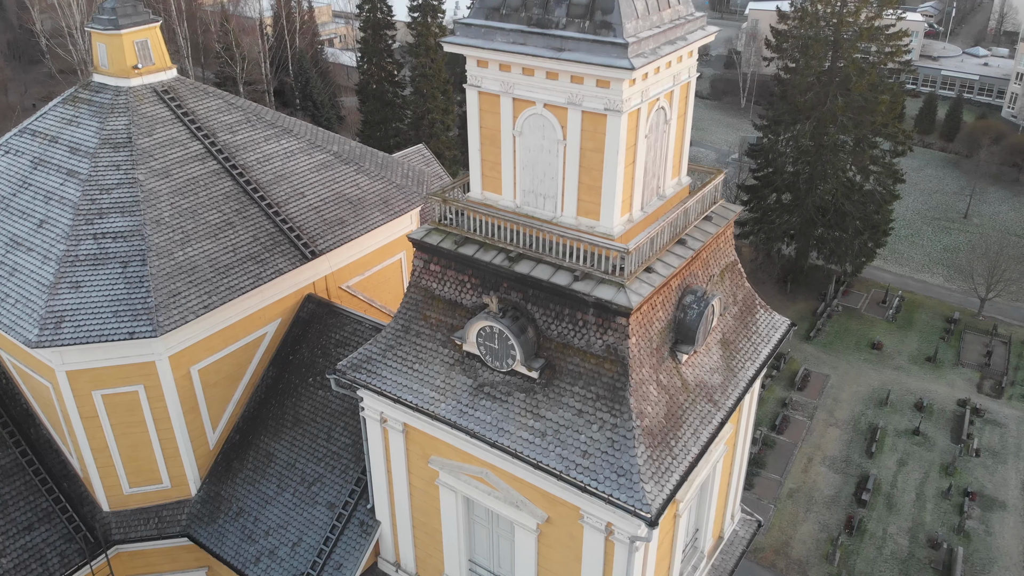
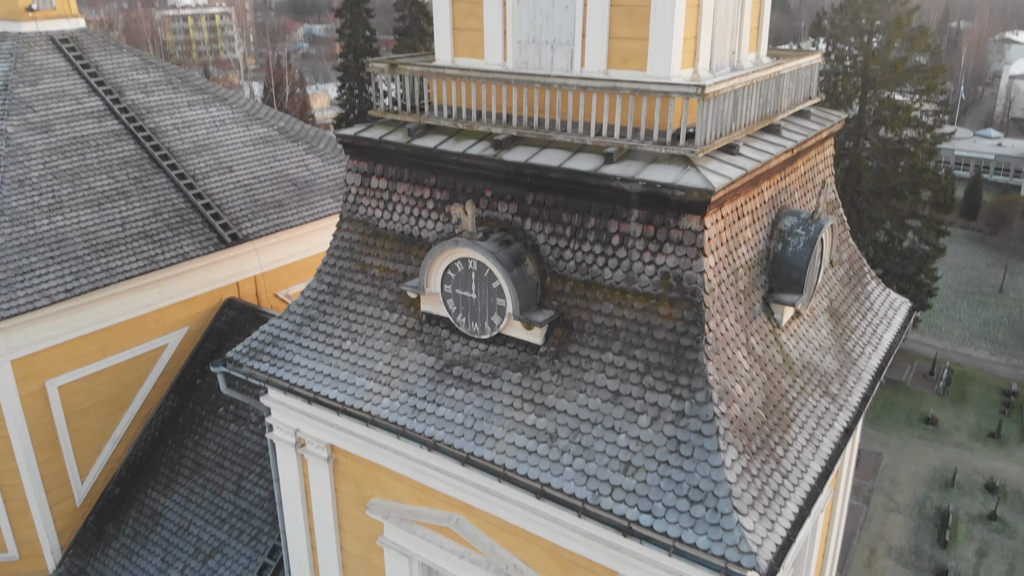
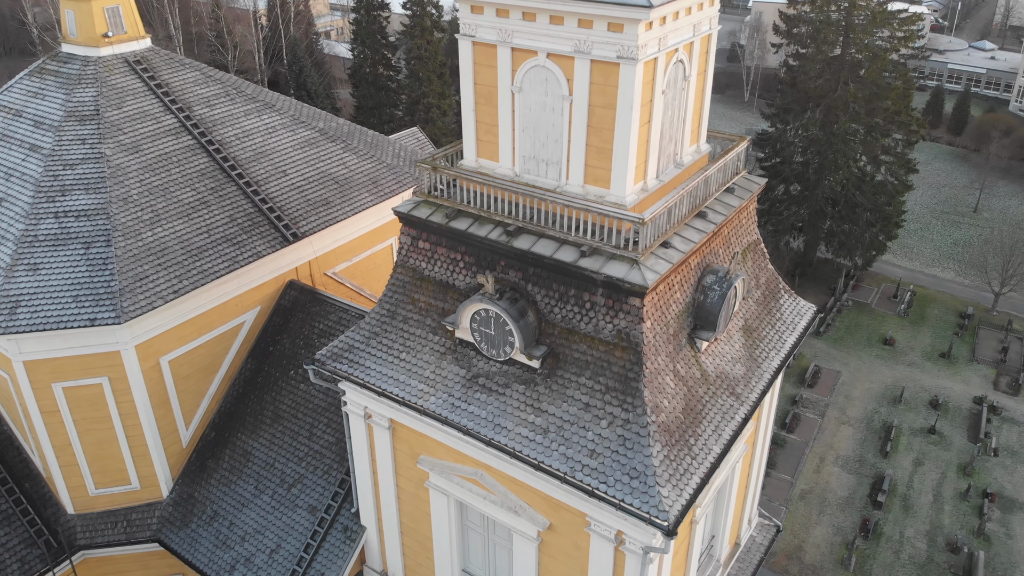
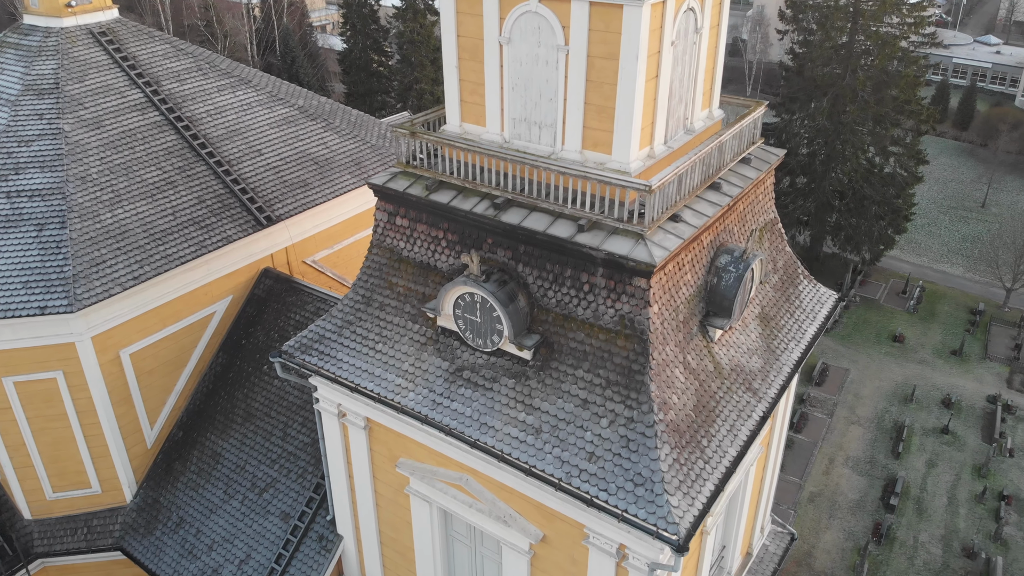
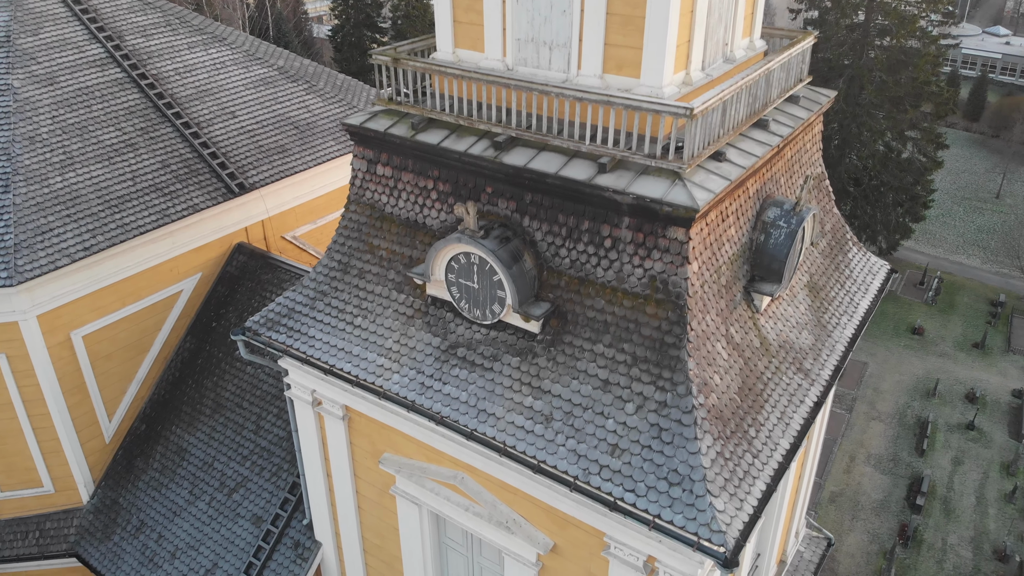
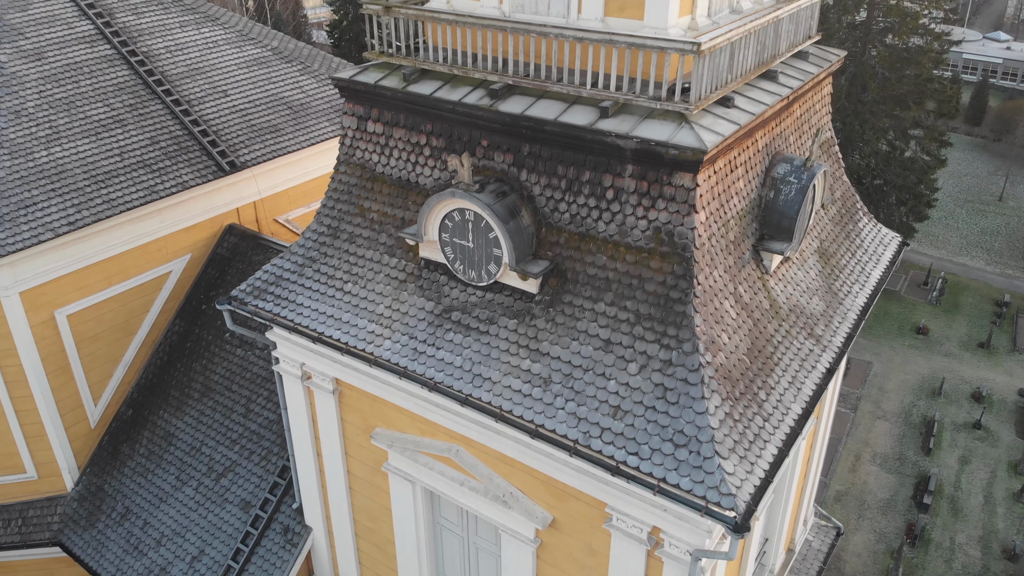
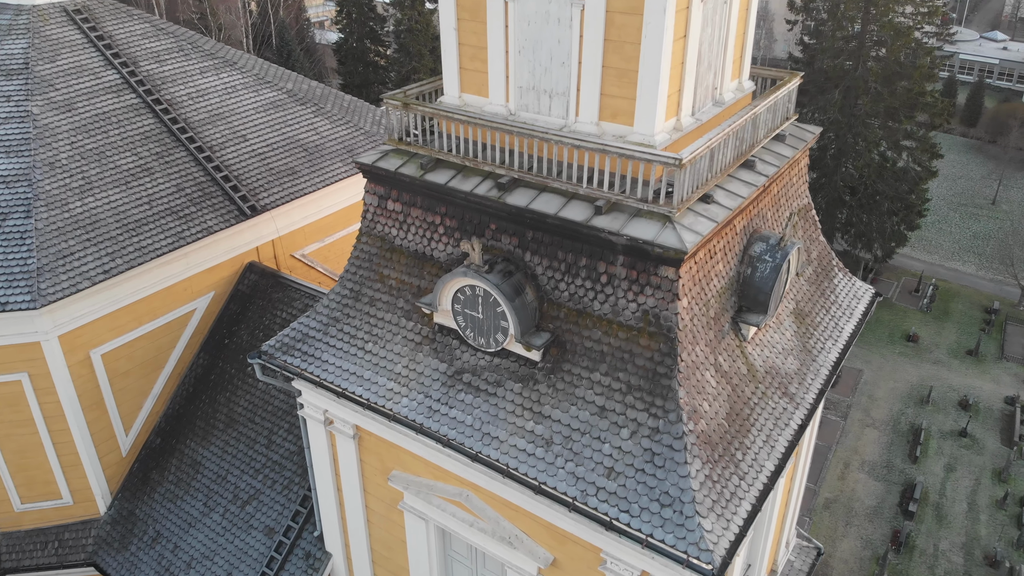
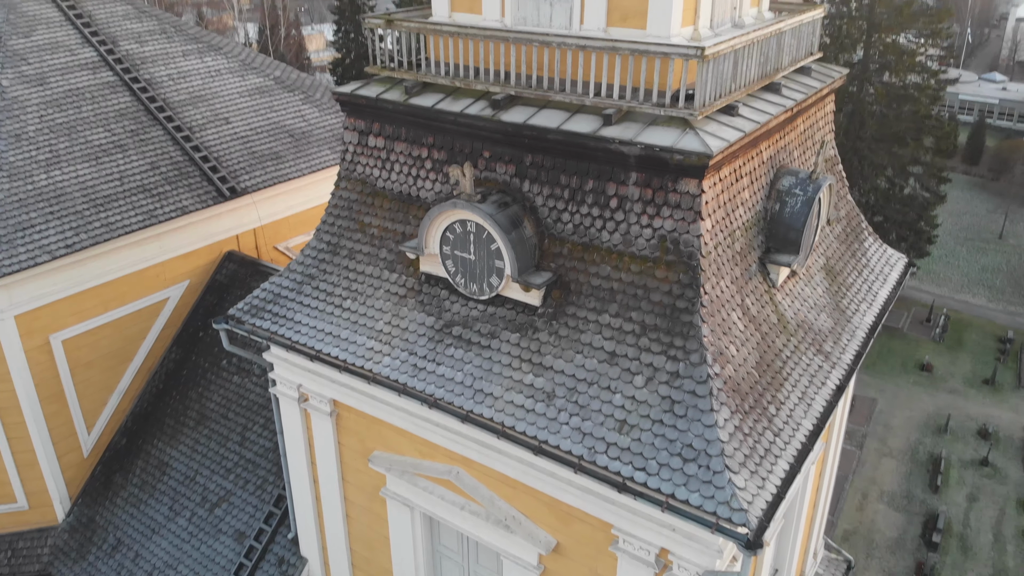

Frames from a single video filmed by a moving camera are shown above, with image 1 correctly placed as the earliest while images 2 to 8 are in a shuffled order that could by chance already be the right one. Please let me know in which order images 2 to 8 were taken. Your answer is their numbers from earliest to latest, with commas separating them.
3, 4, 7, 5, 6, 8, 2
